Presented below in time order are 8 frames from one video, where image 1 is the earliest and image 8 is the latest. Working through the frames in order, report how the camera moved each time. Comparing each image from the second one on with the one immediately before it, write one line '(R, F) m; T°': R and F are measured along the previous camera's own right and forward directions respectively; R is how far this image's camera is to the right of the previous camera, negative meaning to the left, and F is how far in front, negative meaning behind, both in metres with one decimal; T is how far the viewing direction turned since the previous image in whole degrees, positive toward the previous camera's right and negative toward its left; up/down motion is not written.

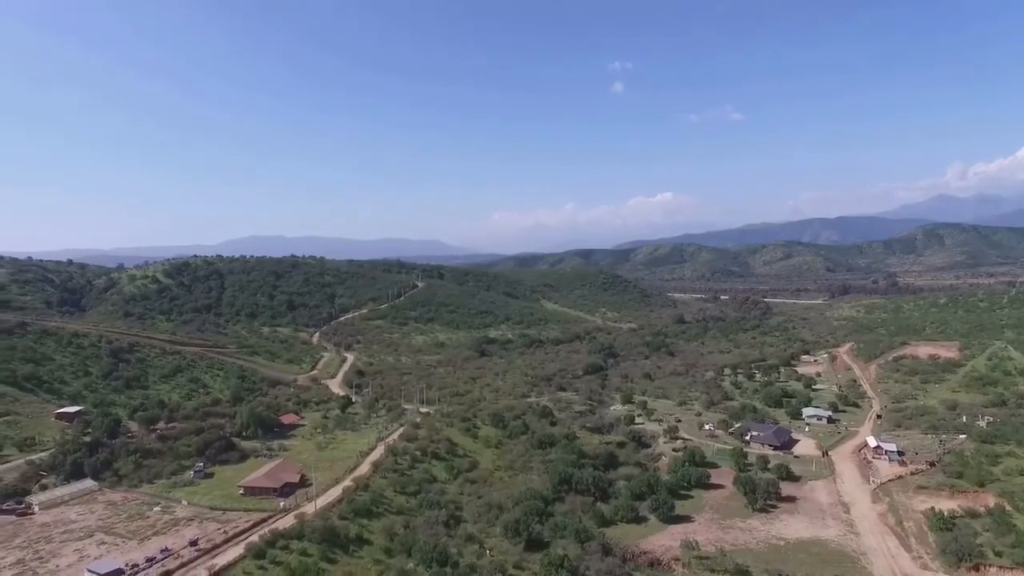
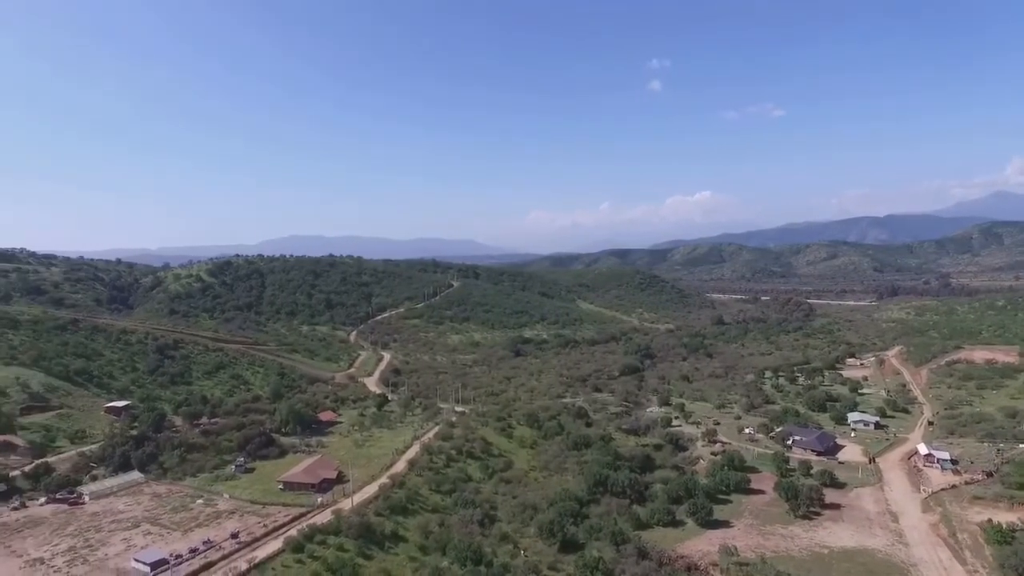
(-0.1, +0.2) m; -3°
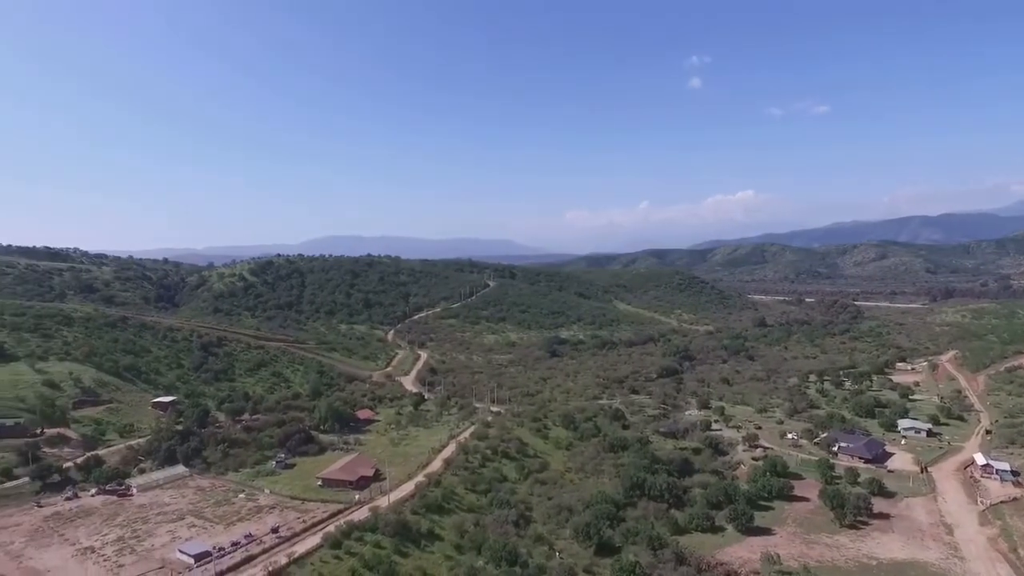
(-0.1, +0.2) m; -3°
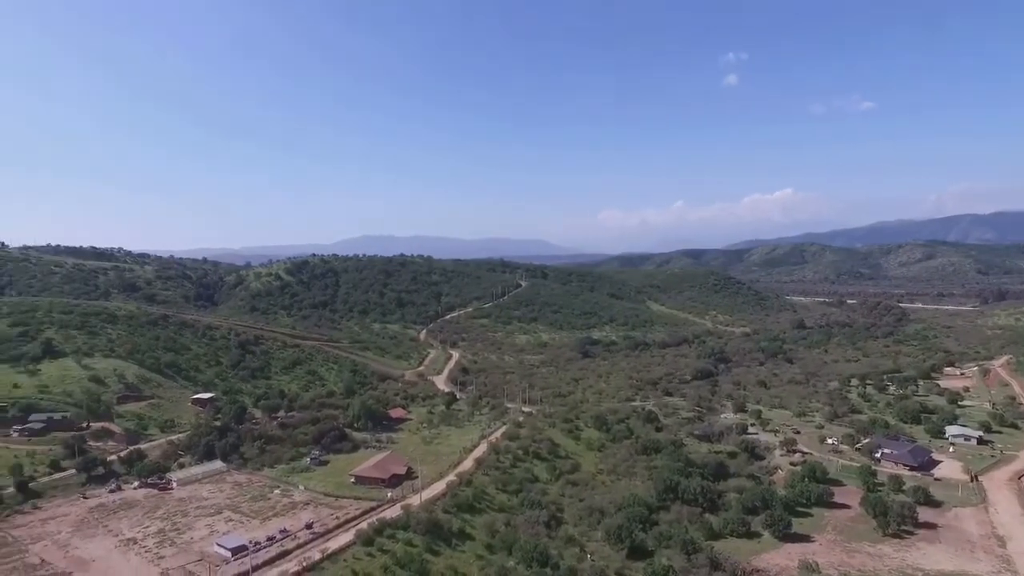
(-0.2, +0.2) m; -3°
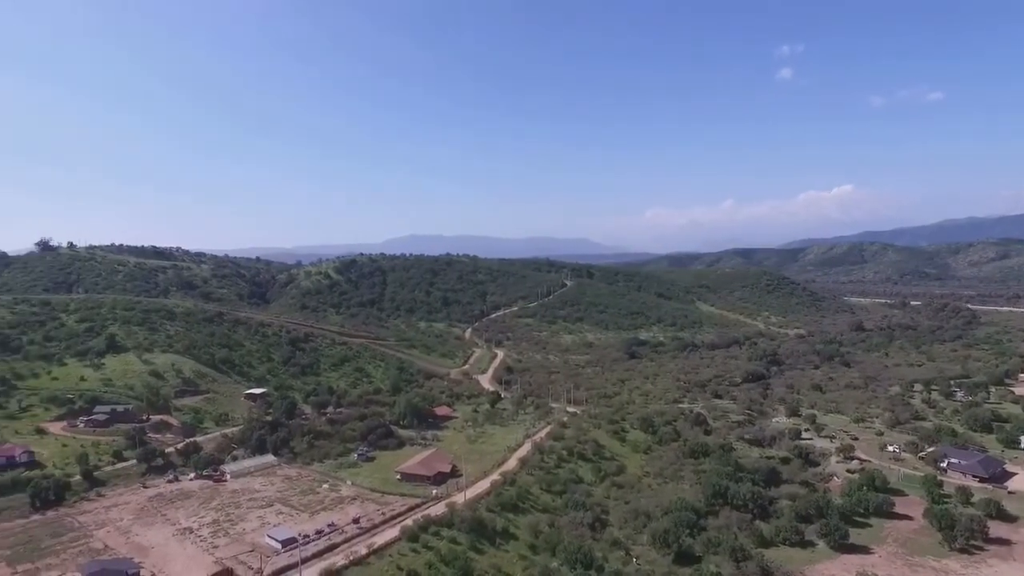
(-0.2, +0.3) m; -4°
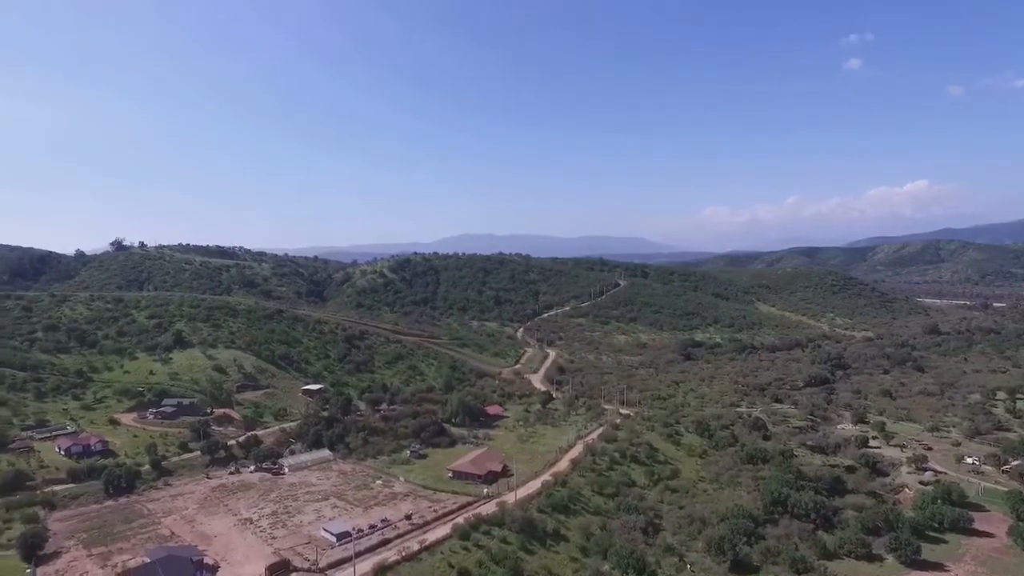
(-0.2, +0.4) m; -5°
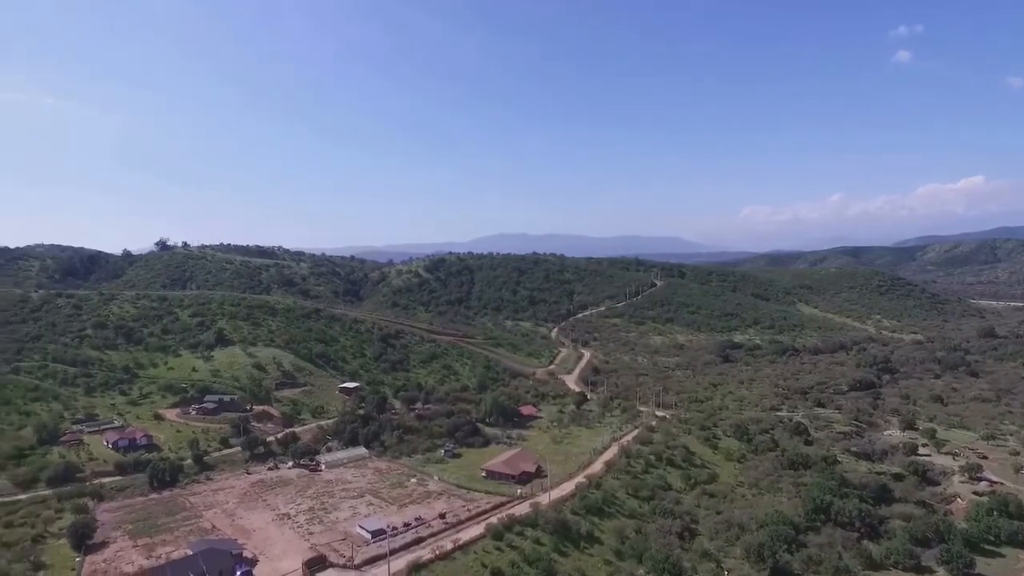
(-0.1, +0.3) m; -3°
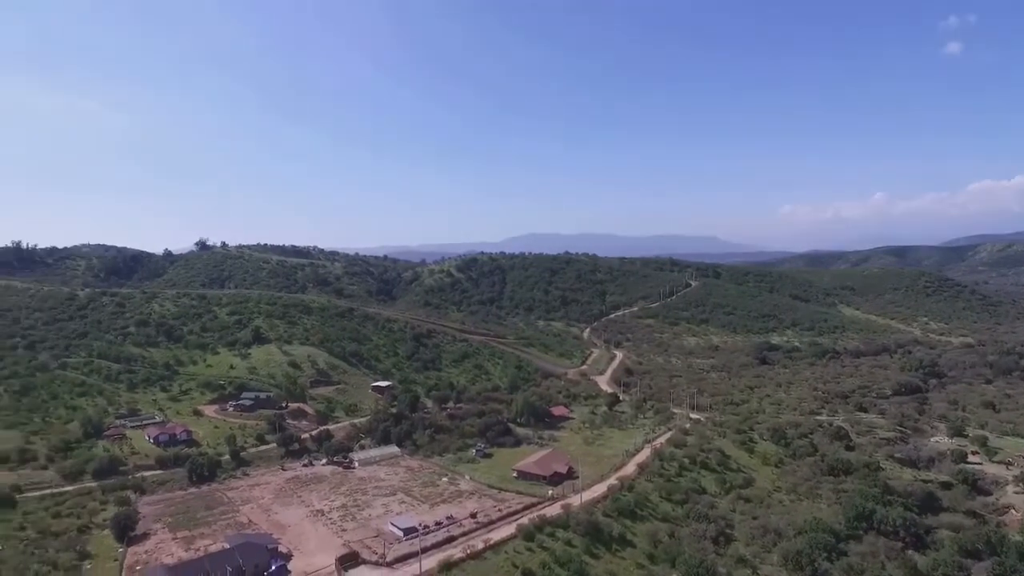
(-0.1, +0.3) m; -3°
